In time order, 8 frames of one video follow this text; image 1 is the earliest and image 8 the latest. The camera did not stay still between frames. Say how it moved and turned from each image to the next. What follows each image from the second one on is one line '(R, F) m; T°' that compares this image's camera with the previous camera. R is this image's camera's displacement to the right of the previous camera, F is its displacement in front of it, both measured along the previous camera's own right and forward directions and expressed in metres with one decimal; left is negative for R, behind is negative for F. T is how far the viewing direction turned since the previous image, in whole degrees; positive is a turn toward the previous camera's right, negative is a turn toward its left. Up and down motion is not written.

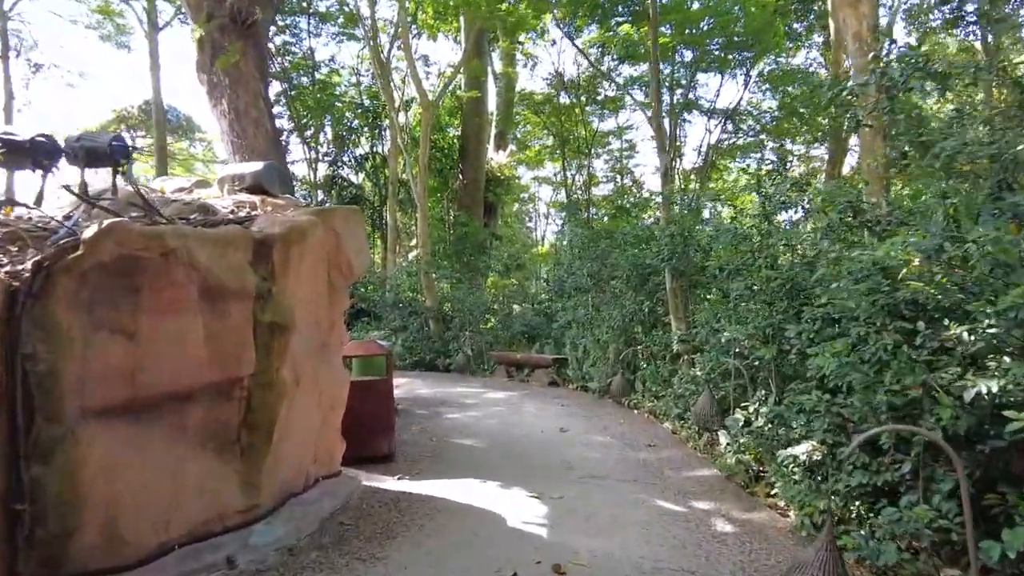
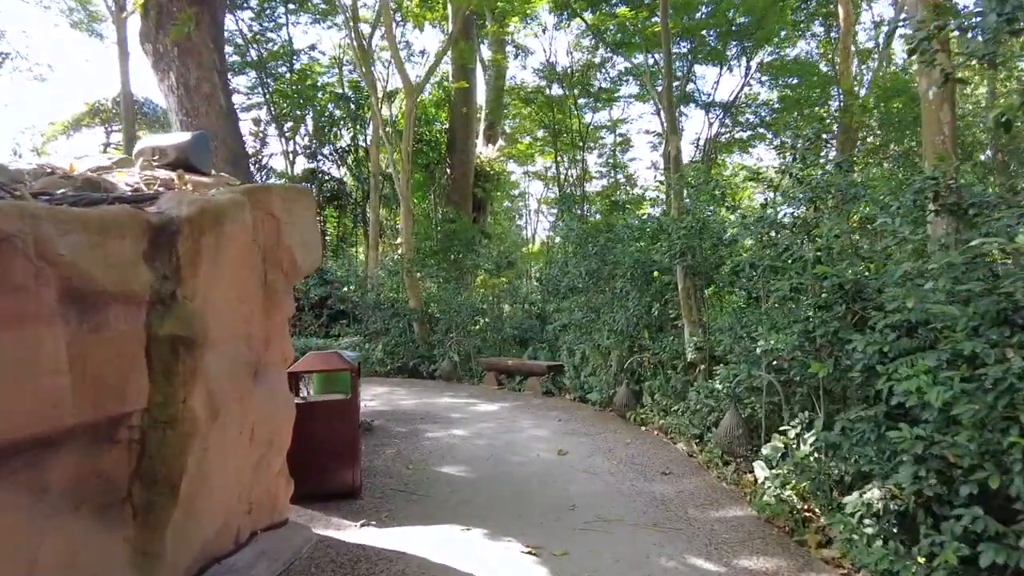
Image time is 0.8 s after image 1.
(0.0, +0.9) m; +1°
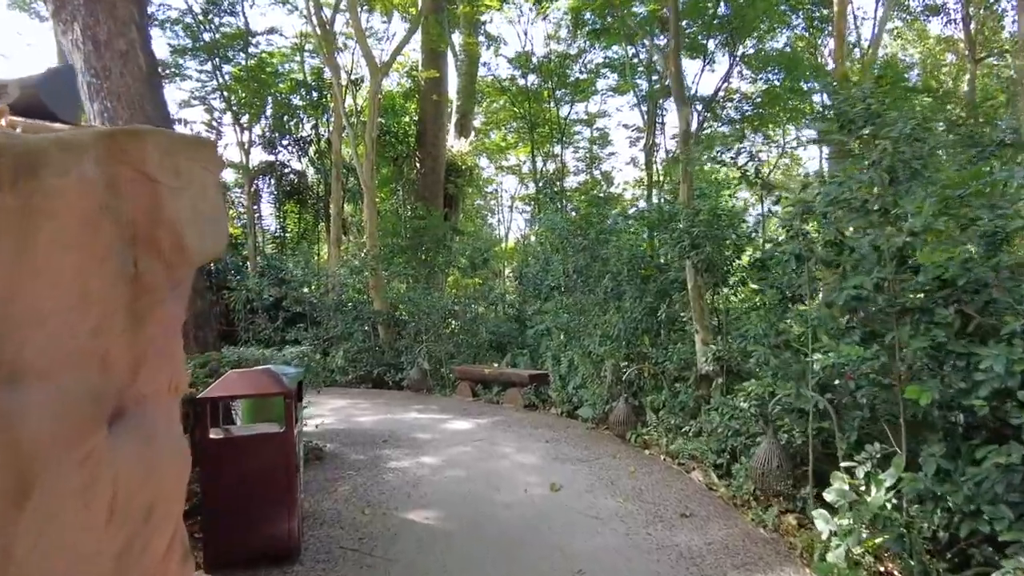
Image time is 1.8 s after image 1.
(-0.1, +1.0) m; +2°
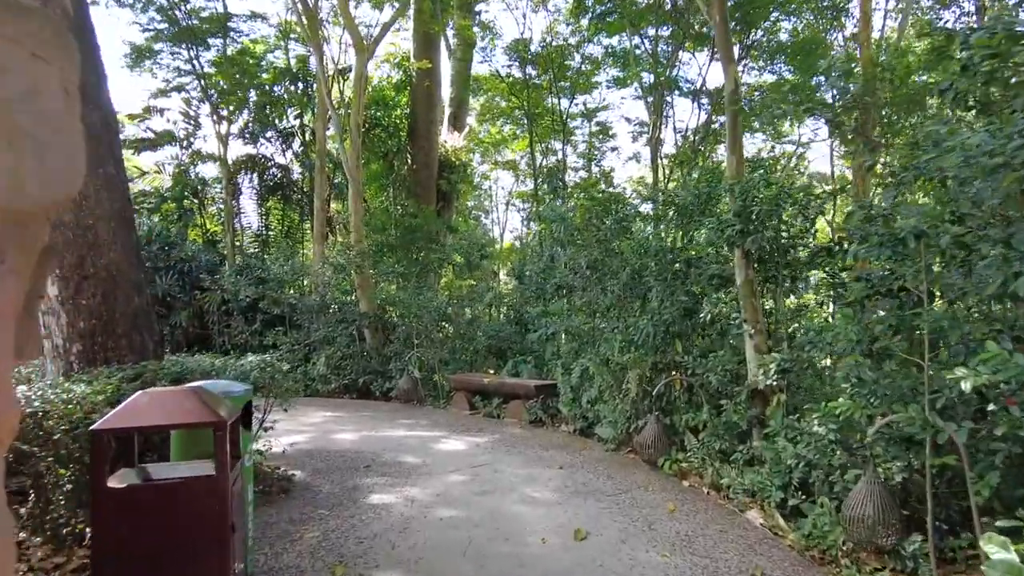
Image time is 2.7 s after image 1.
(-0.1, +1.0) m; +1°
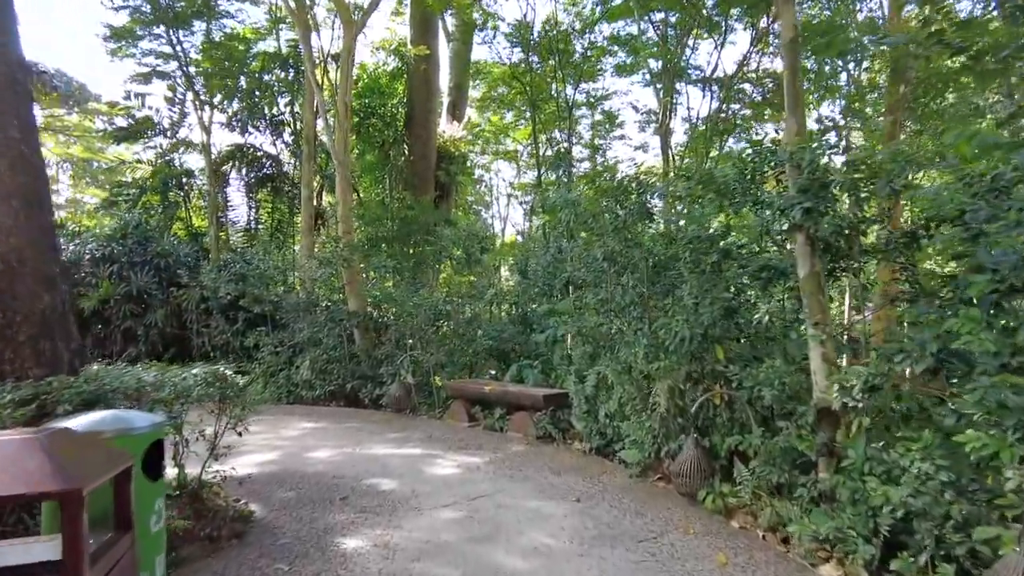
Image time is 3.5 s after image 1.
(0.0, +0.8) m; 0°
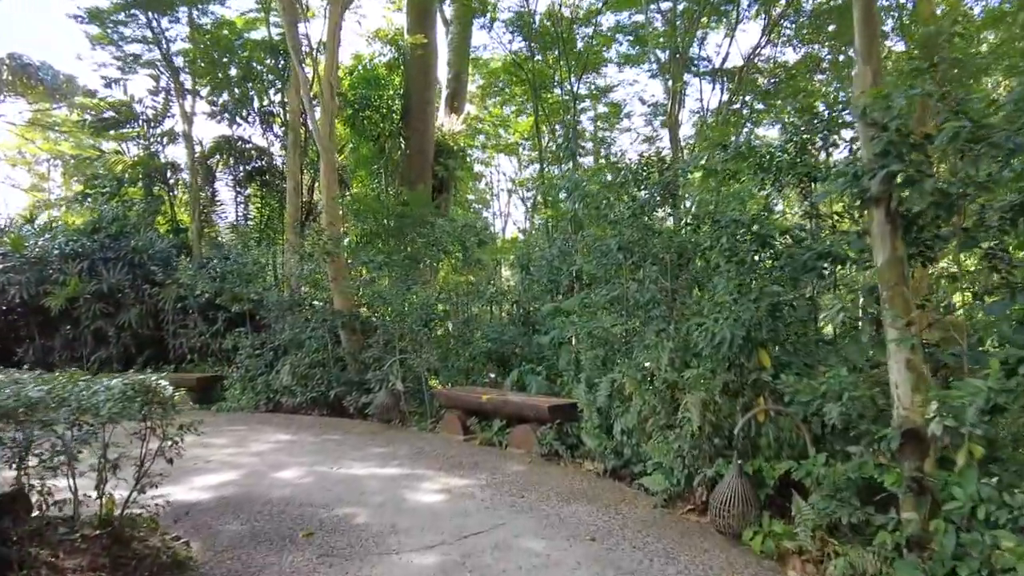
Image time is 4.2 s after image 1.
(0.0, +0.8) m; 0°
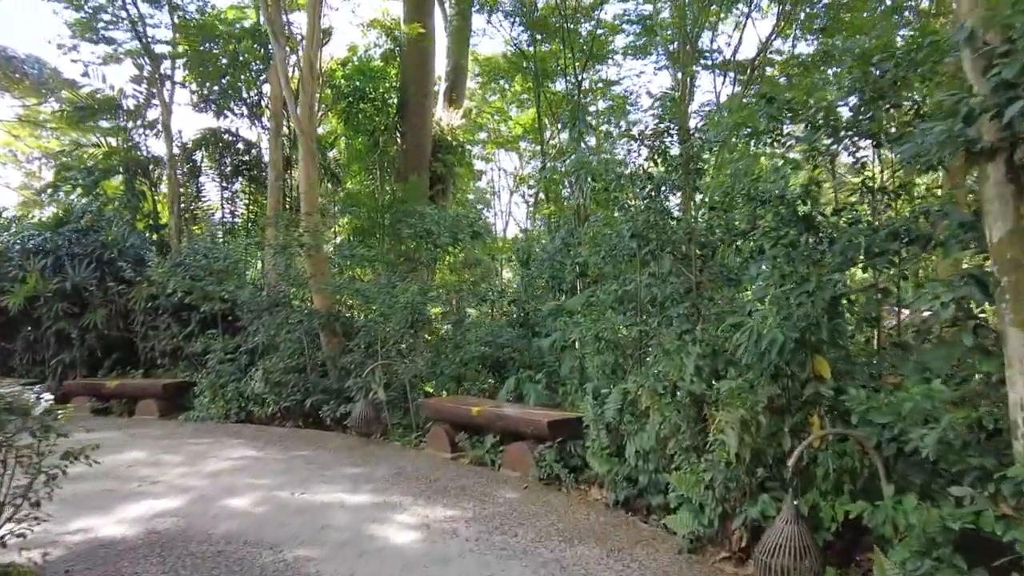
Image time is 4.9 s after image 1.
(+0.1, +0.7) m; 0°
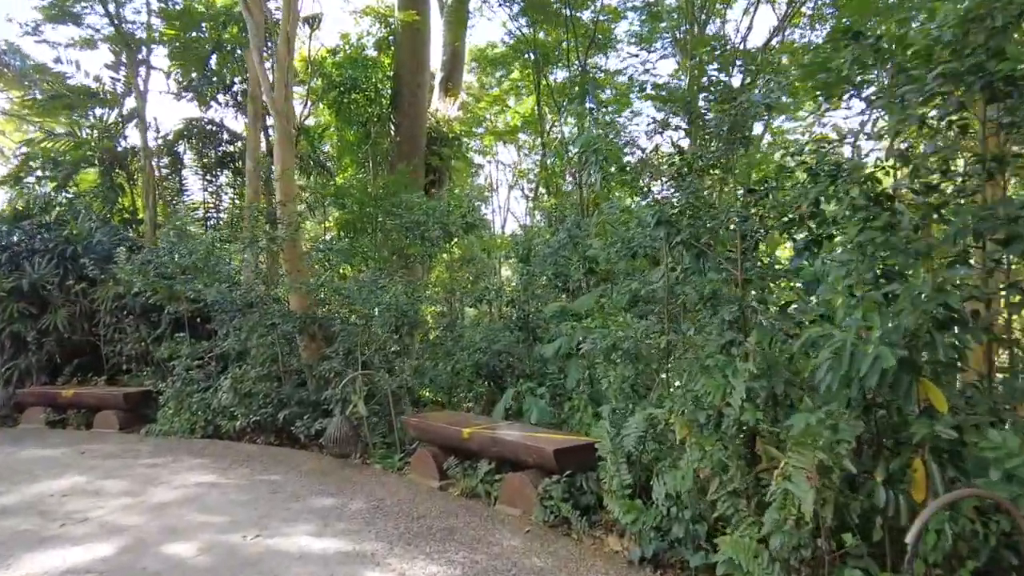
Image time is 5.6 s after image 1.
(0.0, +0.7) m; 0°
